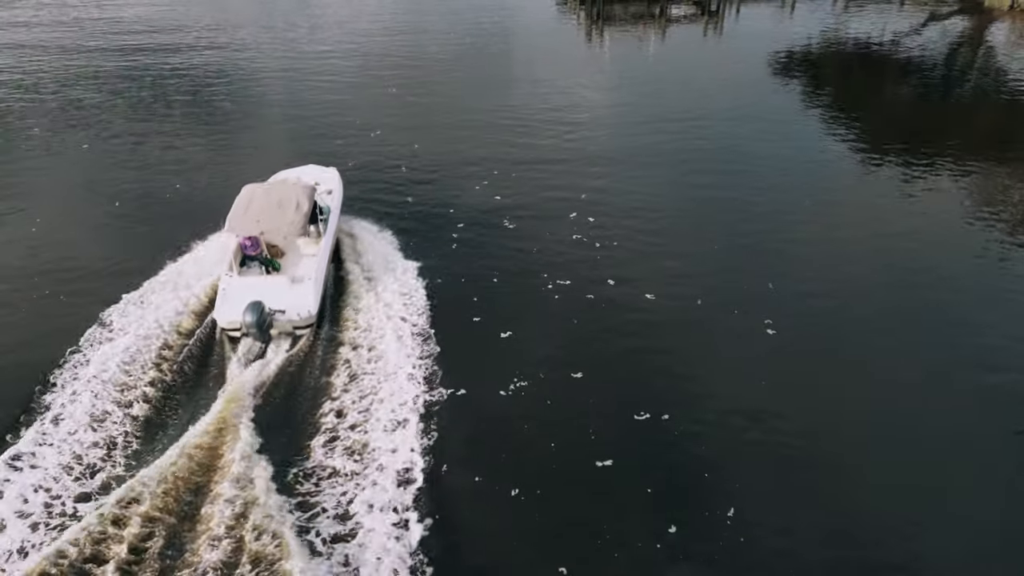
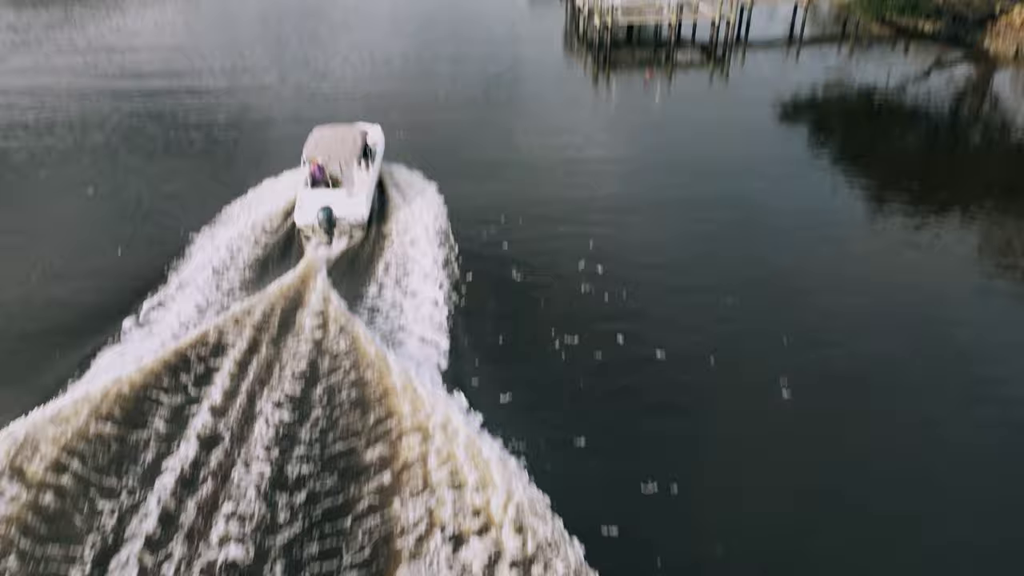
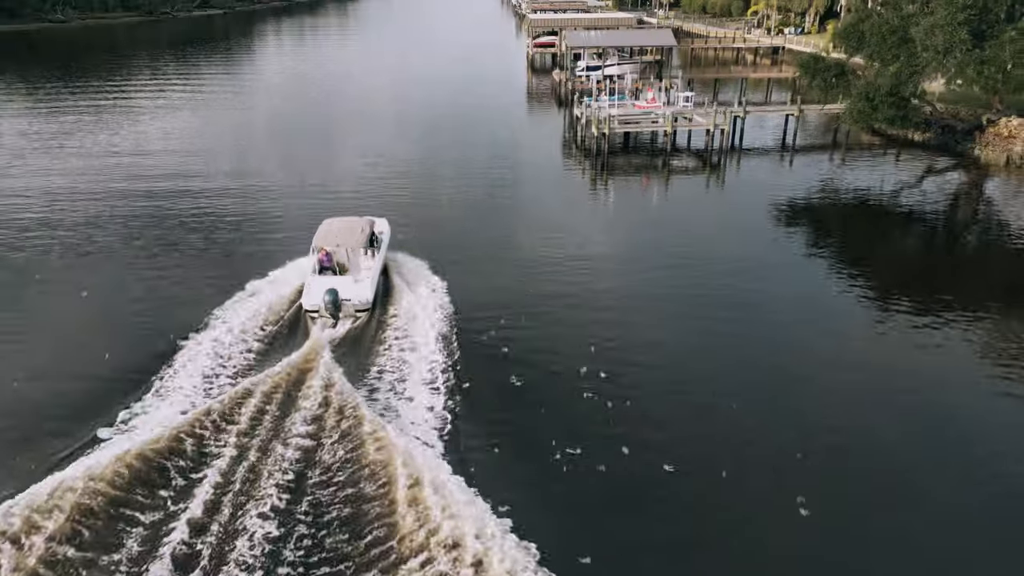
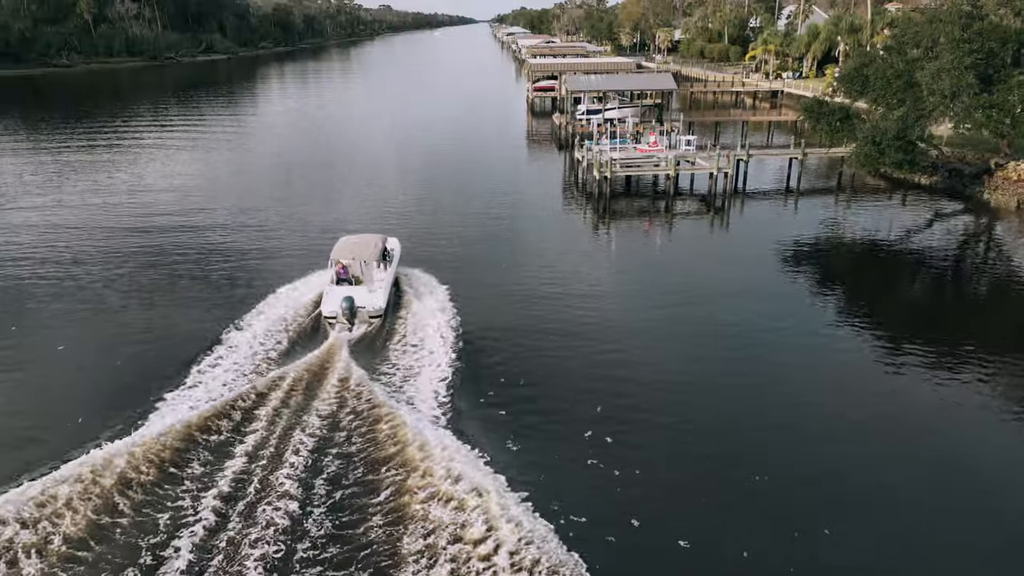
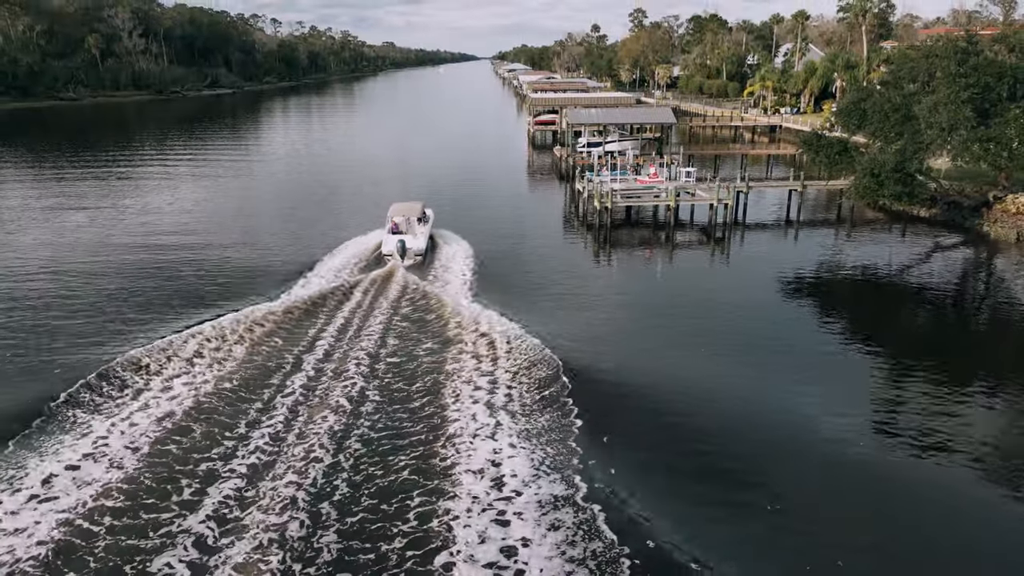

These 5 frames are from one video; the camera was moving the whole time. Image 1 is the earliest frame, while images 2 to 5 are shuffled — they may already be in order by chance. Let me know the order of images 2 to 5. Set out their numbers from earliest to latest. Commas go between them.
2, 3, 4, 5
